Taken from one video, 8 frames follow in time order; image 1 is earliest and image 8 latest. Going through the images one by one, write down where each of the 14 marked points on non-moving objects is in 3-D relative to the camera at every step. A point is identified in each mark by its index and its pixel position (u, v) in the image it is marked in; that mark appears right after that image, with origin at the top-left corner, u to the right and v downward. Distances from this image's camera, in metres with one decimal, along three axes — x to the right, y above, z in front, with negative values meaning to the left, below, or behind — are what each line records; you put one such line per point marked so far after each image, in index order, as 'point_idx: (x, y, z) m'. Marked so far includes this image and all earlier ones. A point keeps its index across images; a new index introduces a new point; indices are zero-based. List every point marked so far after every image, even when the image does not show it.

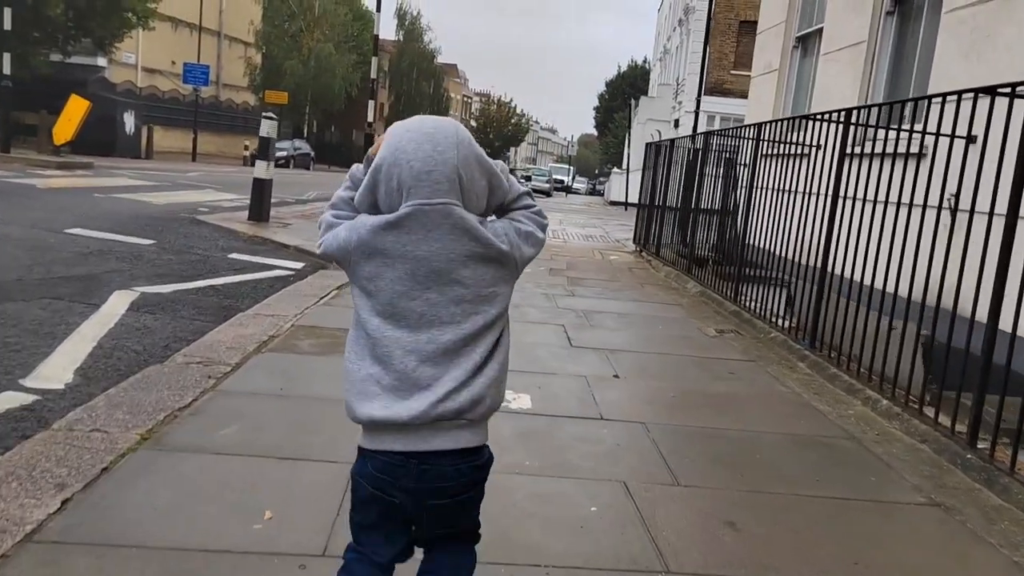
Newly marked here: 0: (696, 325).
0: (+1.6, -0.3, +6.6) m
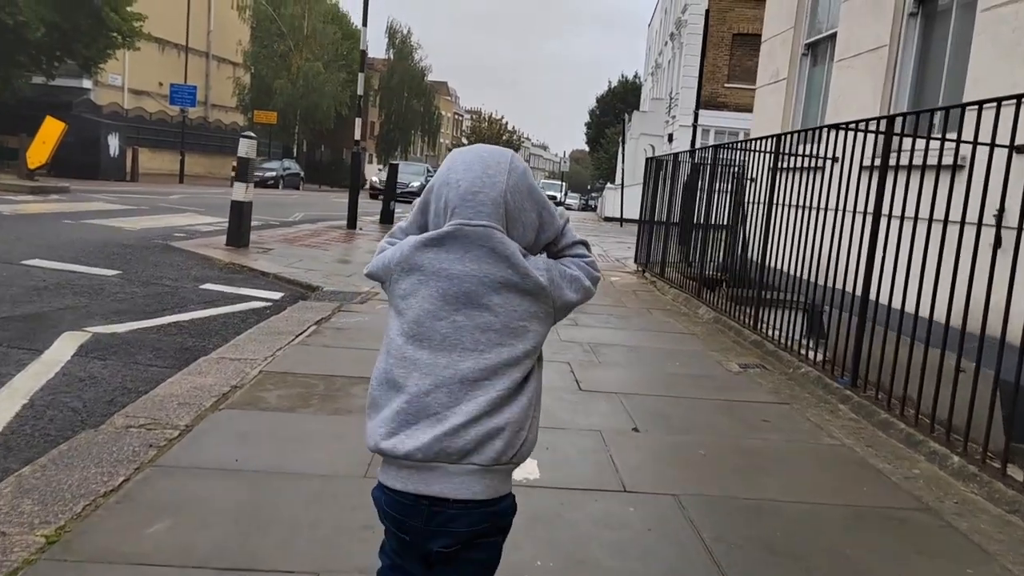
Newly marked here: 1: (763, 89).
0: (+1.6, -0.5, +6.0) m
1: (+3.5, +2.8, +11.0) m
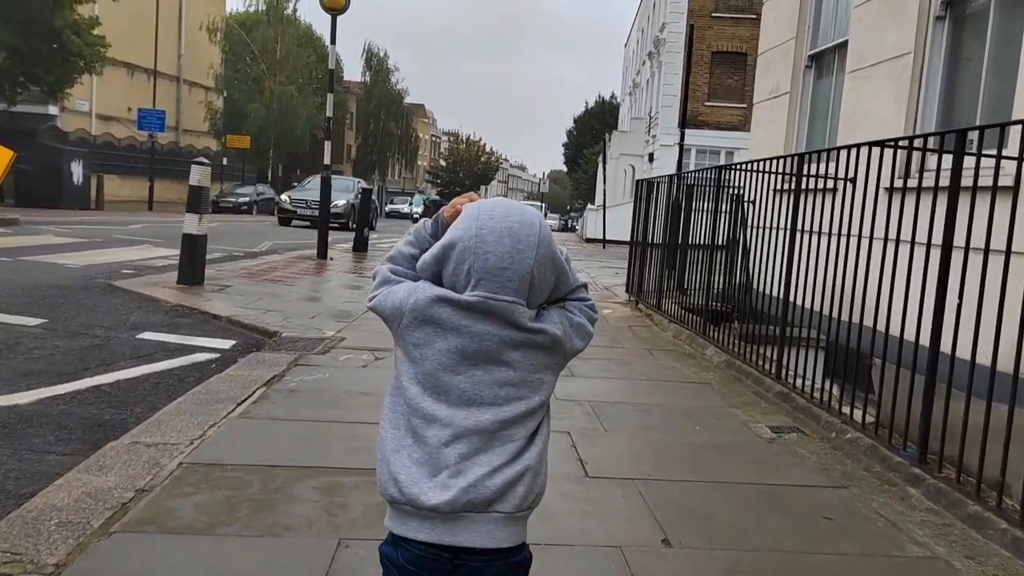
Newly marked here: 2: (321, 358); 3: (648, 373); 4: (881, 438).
0: (+1.5, -0.8, +5.0) m
1: (+3.3, +2.4, +10.2) m
2: (-1.6, -0.6, +6.4) m
3: (+1.1, -0.7, +6.5) m
4: (+2.1, -0.8, +4.3) m
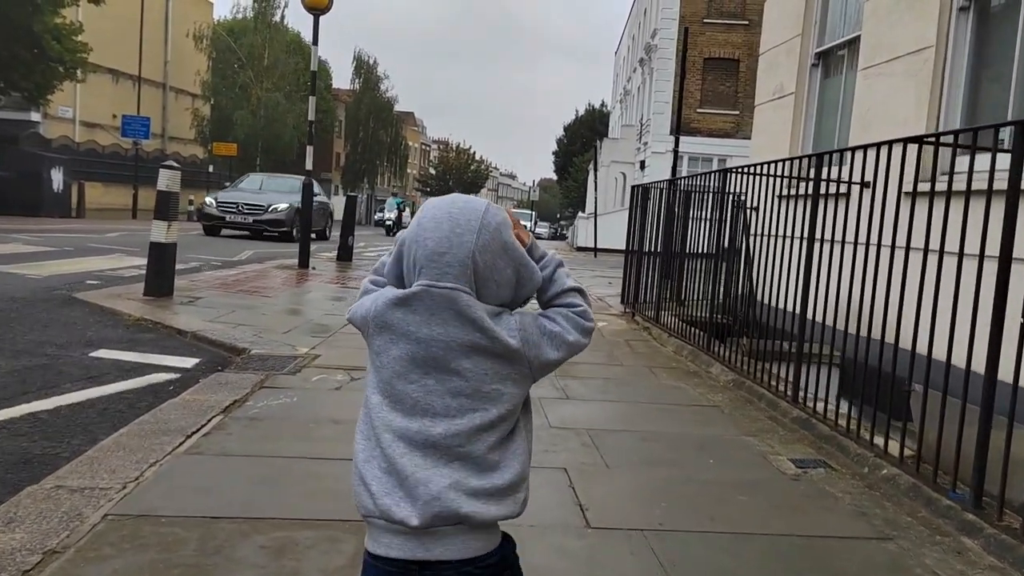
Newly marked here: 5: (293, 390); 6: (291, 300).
0: (+1.4, -0.9, +4.5) m
1: (+3.1, +2.3, +9.7) m
2: (-1.6, -0.7, +5.8) m
3: (+1.0, -0.8, +5.9) m
4: (+2.0, -0.9, +3.8) m
5: (-1.5, -0.7, +5.4) m
6: (-2.9, -0.2, +10.1) m
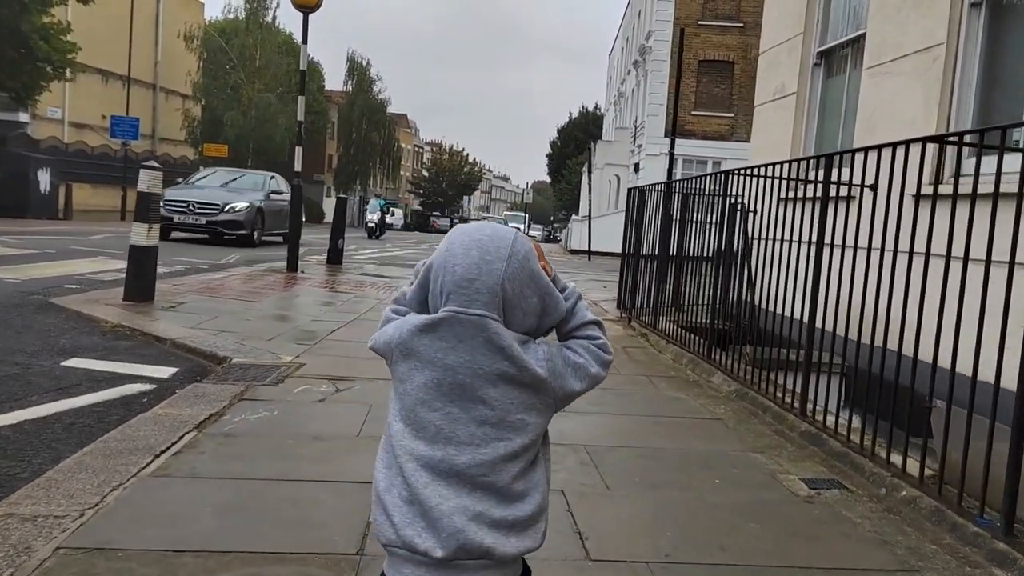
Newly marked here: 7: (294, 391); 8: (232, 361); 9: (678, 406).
0: (+1.4, -1.0, +4.2) m
1: (+3.1, +2.2, +9.5) m
2: (-1.7, -0.7, +5.5) m
3: (+1.0, -0.8, +5.6) m
4: (+2.0, -1.0, +3.5) m
5: (-1.6, -0.8, +5.2) m
6: (-2.9, -0.2, +9.8) m
7: (-1.5, -0.7, +5.5) m
8: (-2.3, -0.6, +6.4) m
9: (+1.2, -0.9, +5.7) m
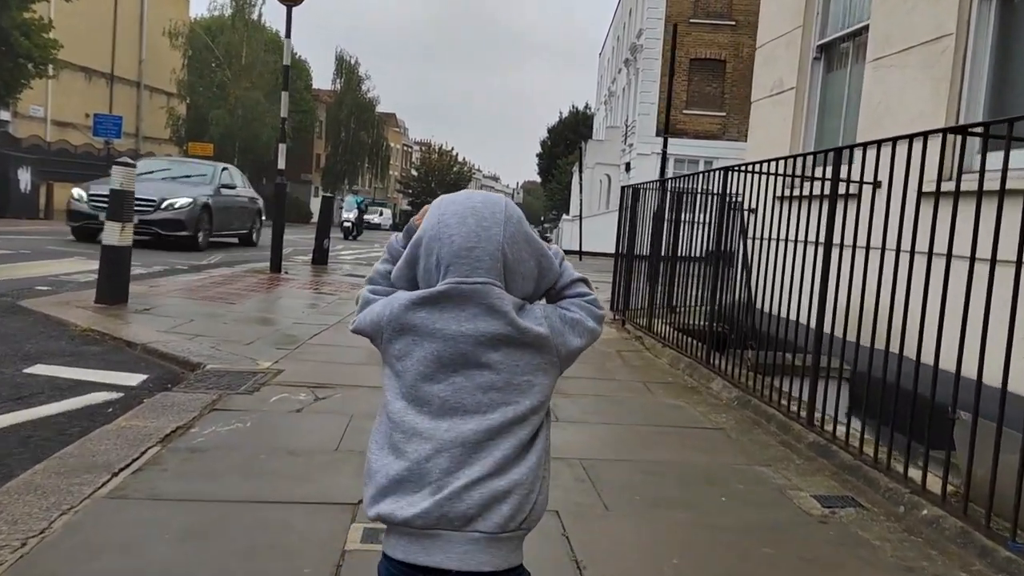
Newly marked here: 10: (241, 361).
0: (+1.3, -1.0, +3.9) m
1: (+2.9, +2.2, +9.2) m
2: (-1.7, -0.7, +5.2) m
3: (+0.9, -0.9, +5.4) m
4: (+1.9, -1.0, +3.3) m
5: (-1.6, -0.8, +4.8) m
6: (-3.1, -0.2, +9.5) m
7: (-1.6, -0.7, +5.1) m
8: (-2.4, -0.6, +6.1) m
9: (+1.1, -0.9, +5.4) m
10: (-2.2, -0.6, +6.3) m
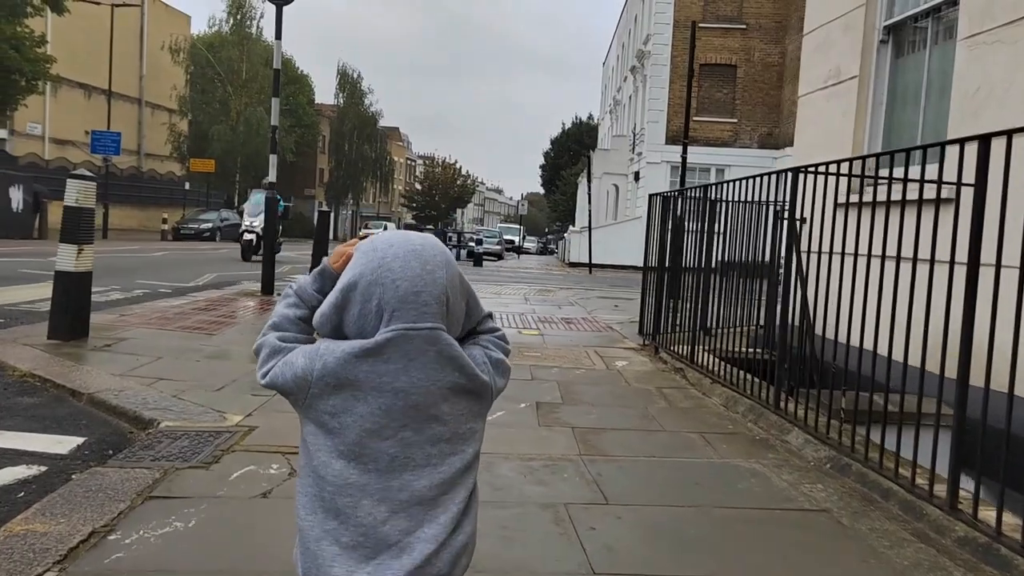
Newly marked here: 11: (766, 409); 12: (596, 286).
0: (+1.5, -1.1, +2.7) m
1: (+3.1, +2.0, +8.0) m
2: (-1.6, -0.9, +4.0) m
3: (+1.1, -1.0, +4.1) m
4: (+2.1, -1.1, +2.0) m
5: (-1.5, -1.0, +3.6) m
6: (-2.9, -0.5, +8.3) m
7: (-1.4, -1.0, +3.9) m
8: (-2.2, -0.9, +4.9) m
9: (+1.3, -1.1, +4.2) m
10: (-2.0, -0.8, +5.1) m
11: (+1.8, -0.9, +5.6) m
12: (+2.2, +0.1, +20.0) m
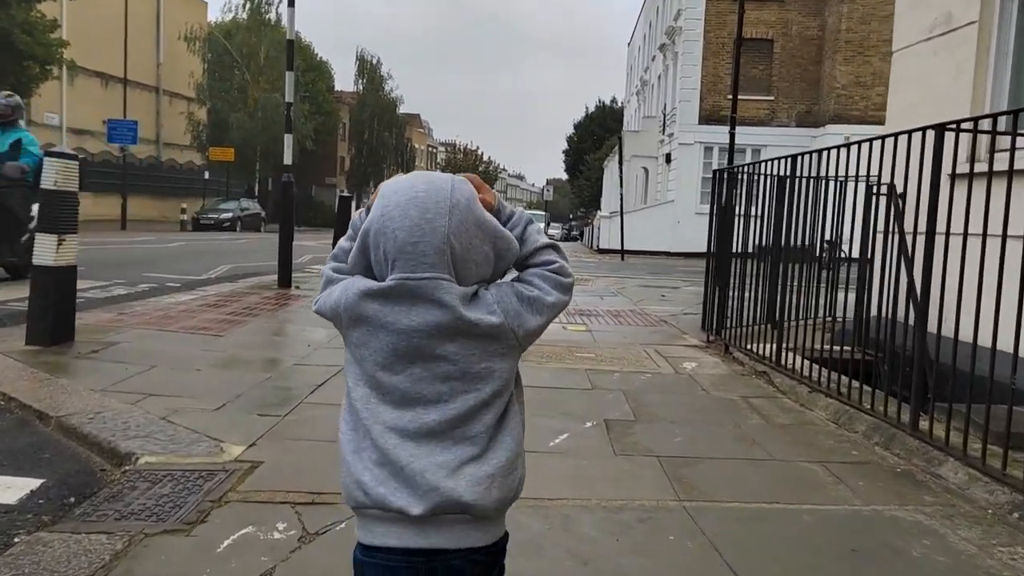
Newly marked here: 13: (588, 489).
0: (+1.8, -1.1, +1.6) m
1: (+3.5, +2.1, +6.8) m
2: (-1.2, -0.9, +2.9) m
3: (+1.4, -1.0, +3.0) m
4: (+2.4, -1.1, +0.9) m
5: (-1.1, -1.0, +2.6) m
6: (-2.4, -0.5, +7.3) m
7: (-1.1, -1.0, +2.9) m
8: (-1.8, -0.9, +3.9) m
9: (+1.7, -1.0, +3.1) m
10: (-1.6, -0.8, +4.1) m
11: (+2.2, -0.8, +4.5) m
12: (+2.9, +0.4, +18.8) m
13: (+0.4, -0.9, +3.6) m
